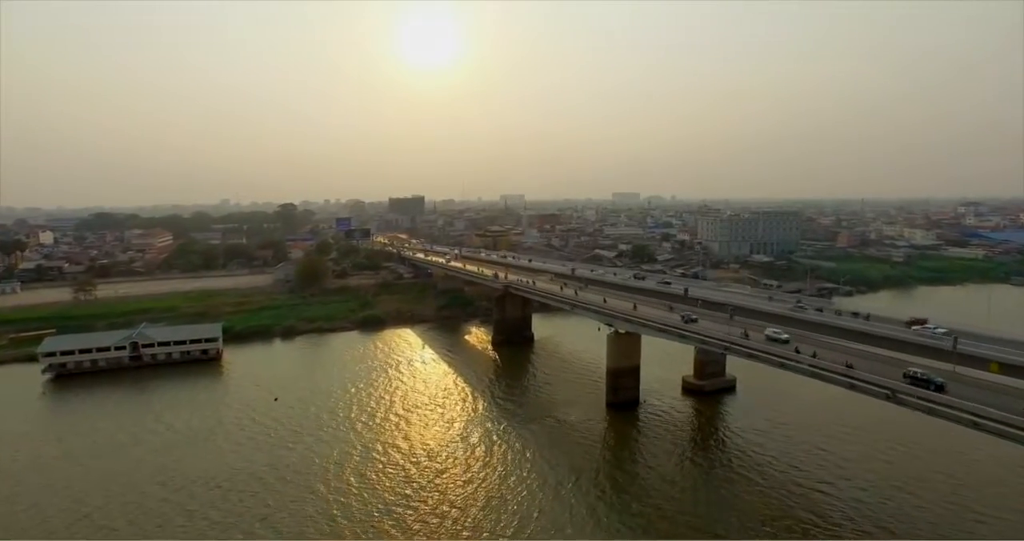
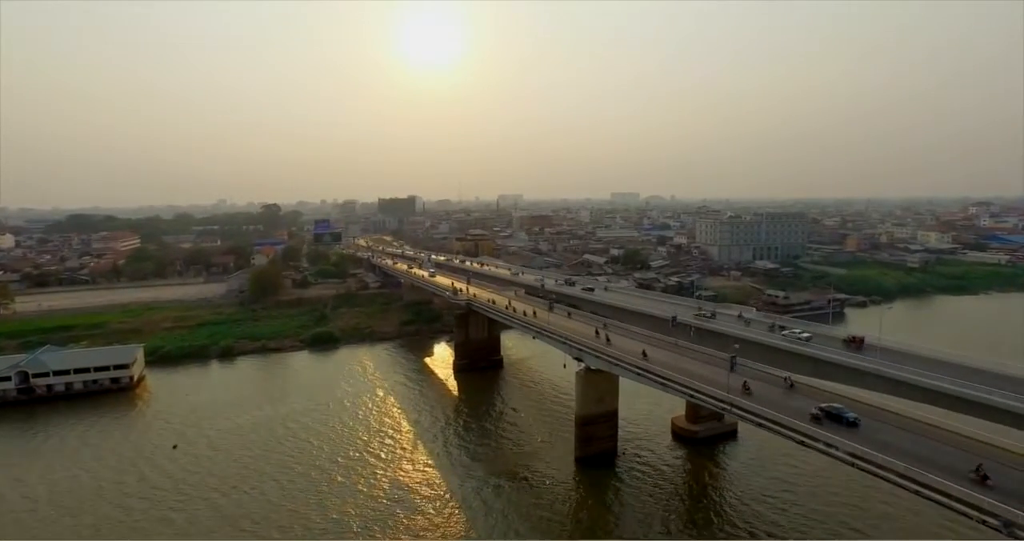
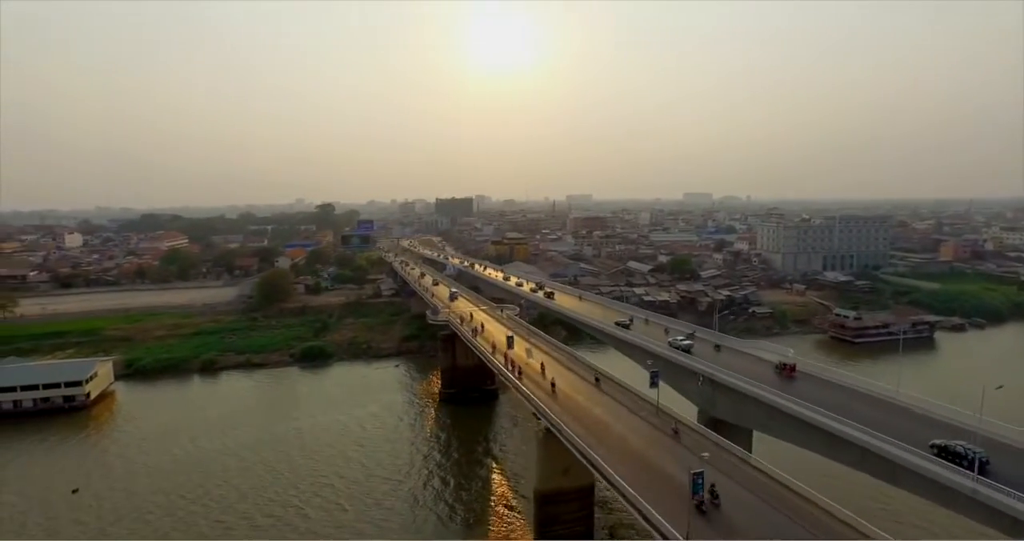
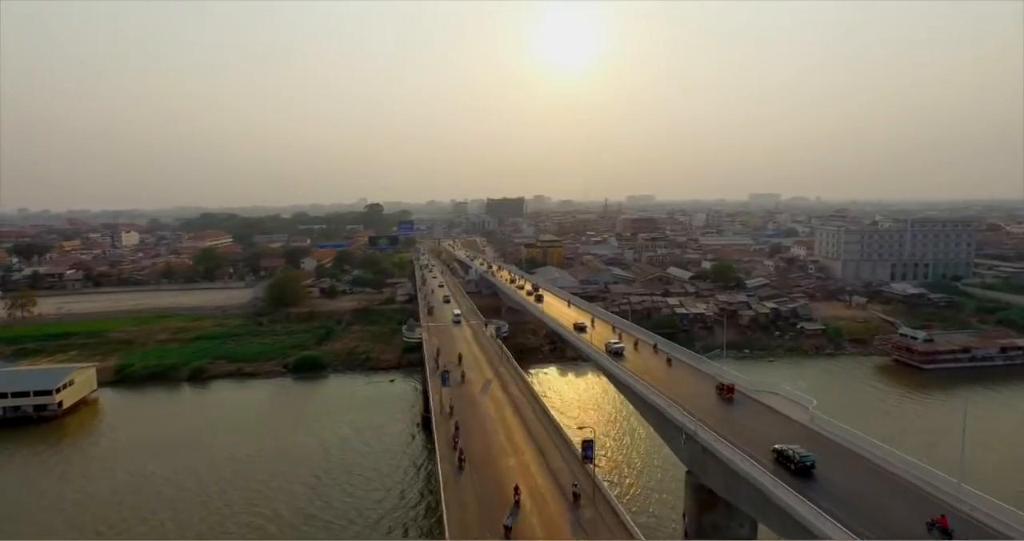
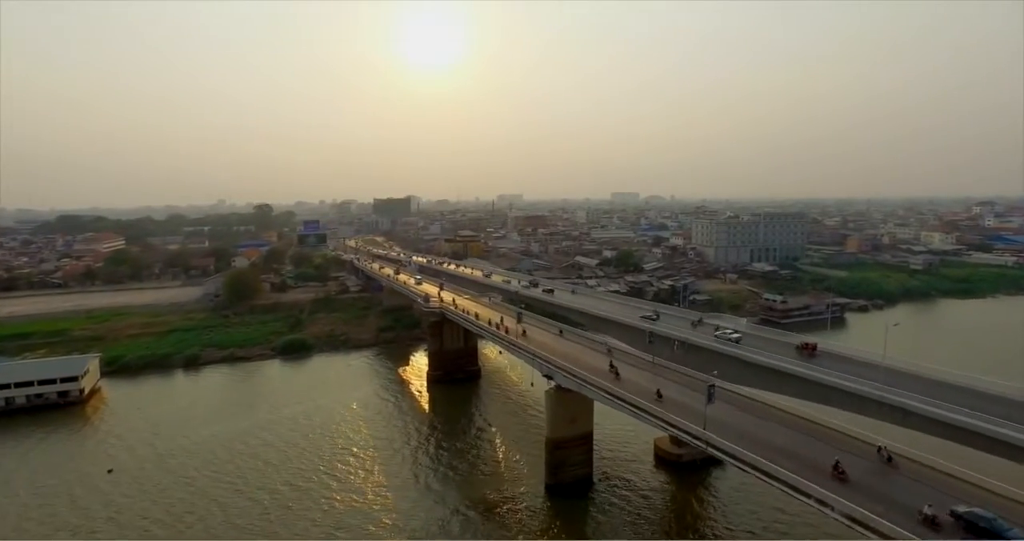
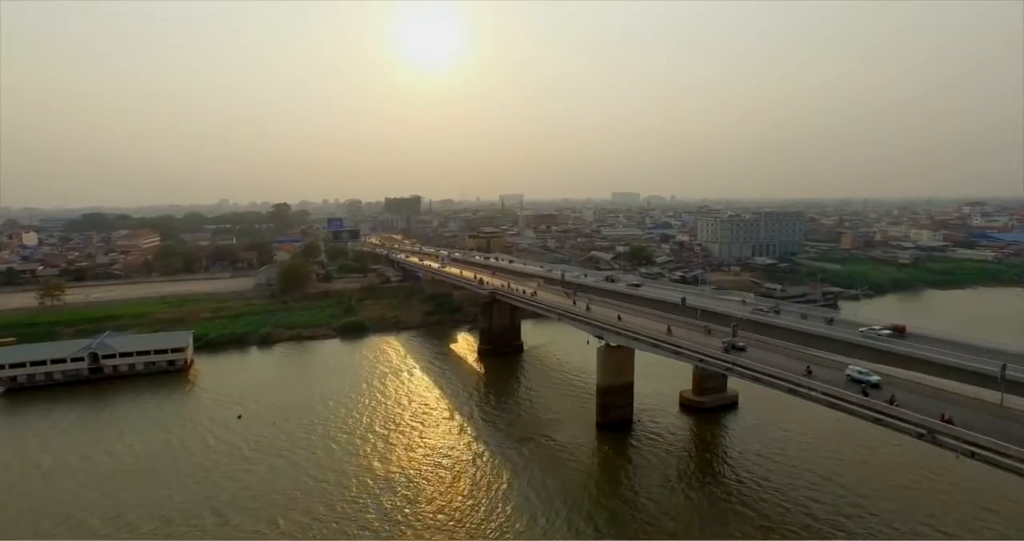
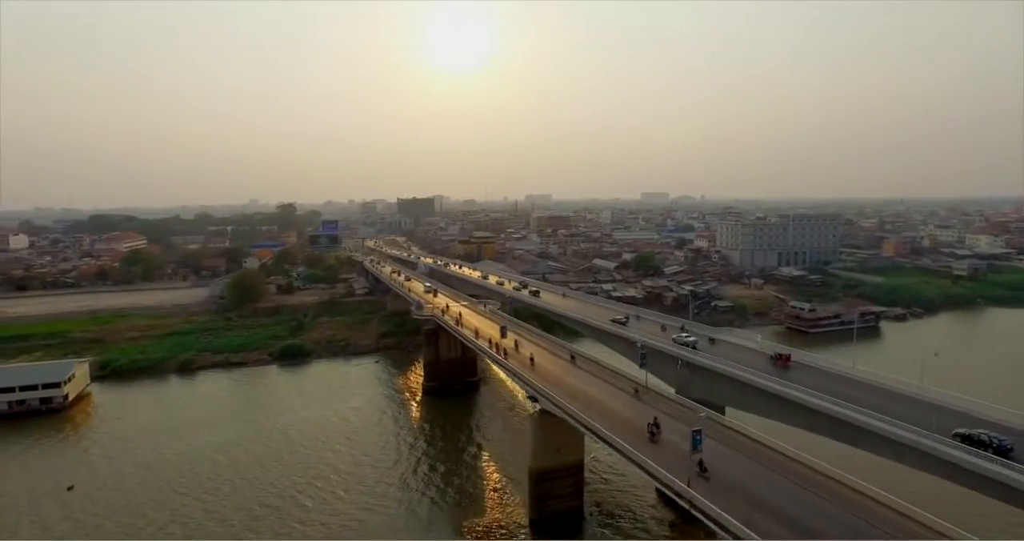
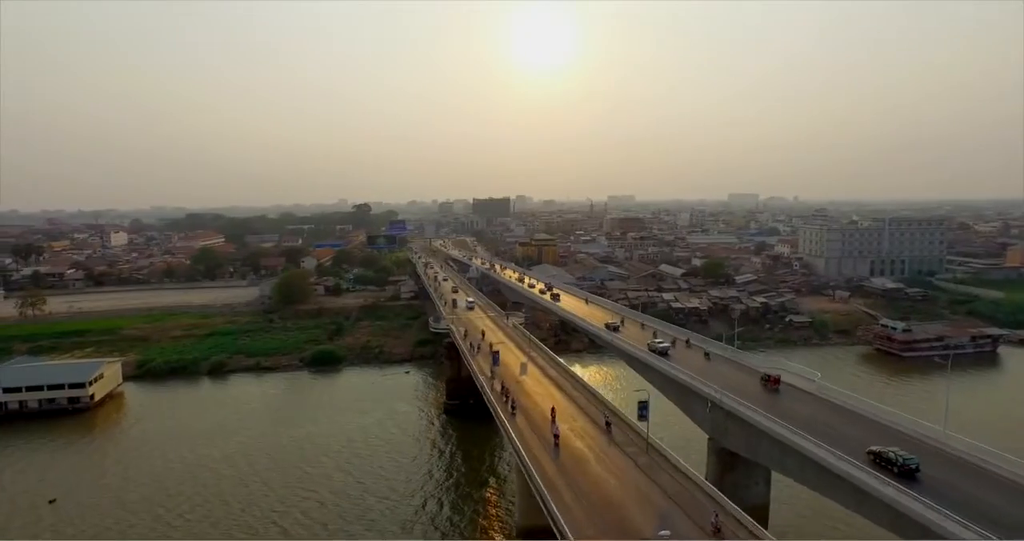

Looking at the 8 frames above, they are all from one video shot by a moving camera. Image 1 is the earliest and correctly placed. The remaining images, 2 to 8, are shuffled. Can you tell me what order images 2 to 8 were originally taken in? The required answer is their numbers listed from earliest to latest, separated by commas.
6, 2, 5, 7, 3, 8, 4
